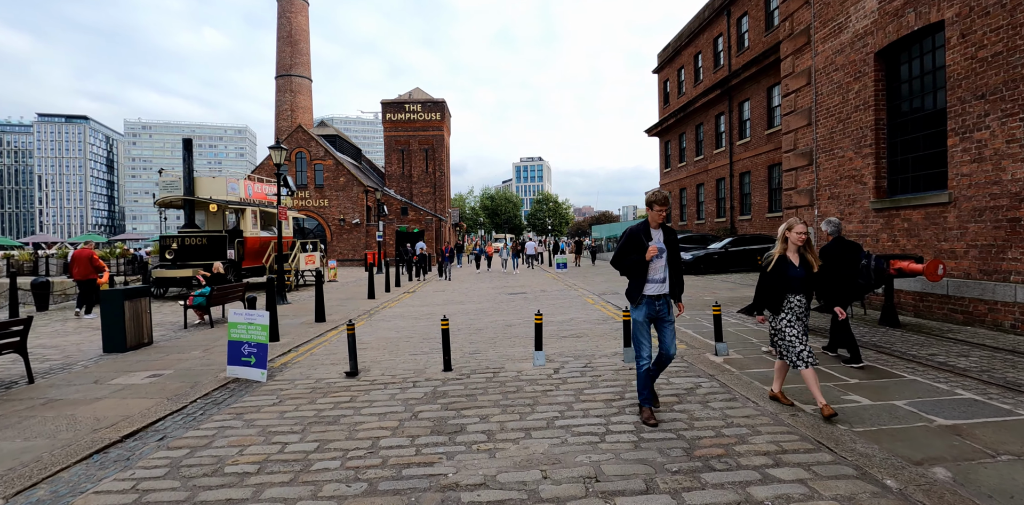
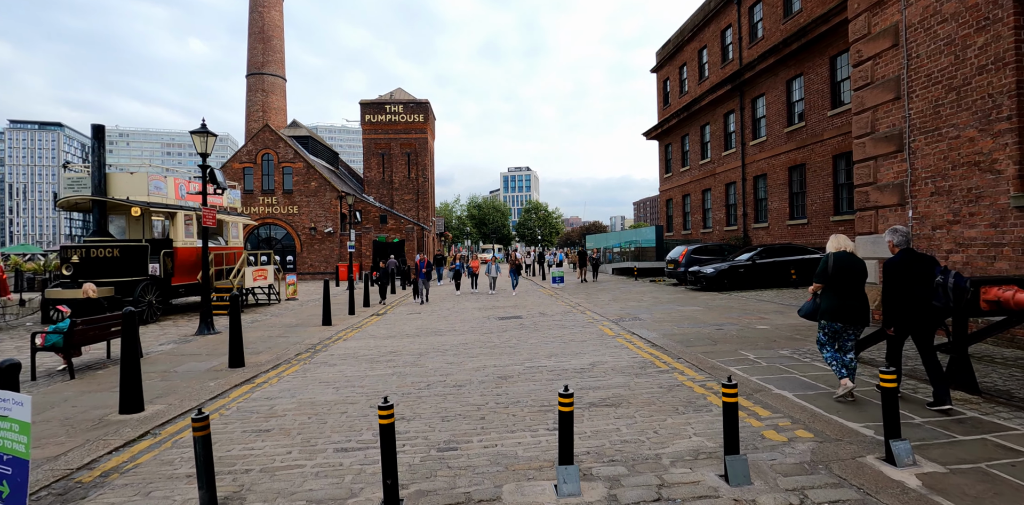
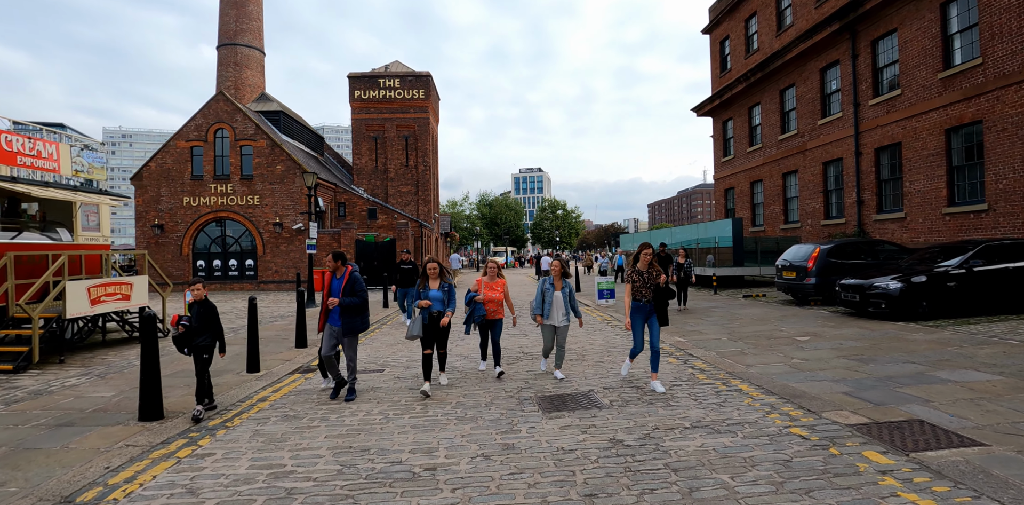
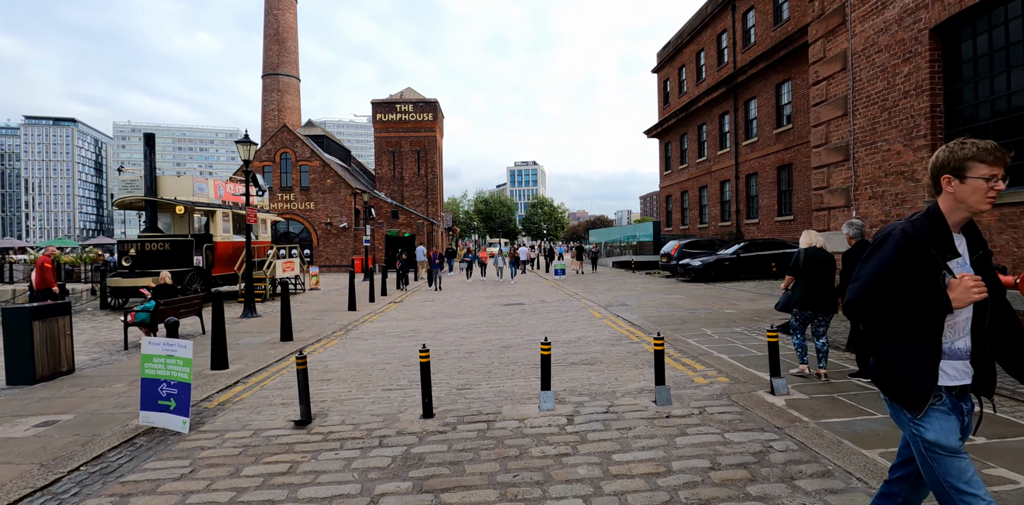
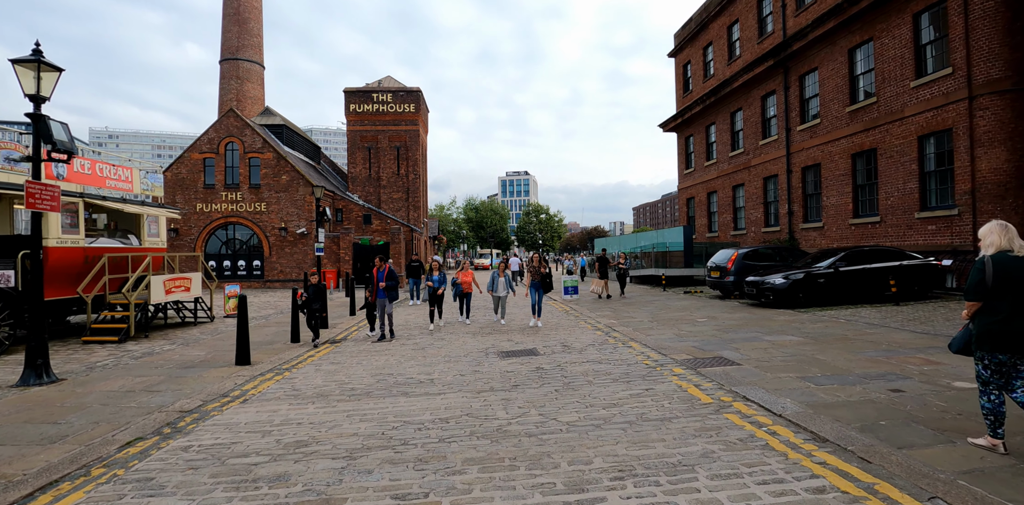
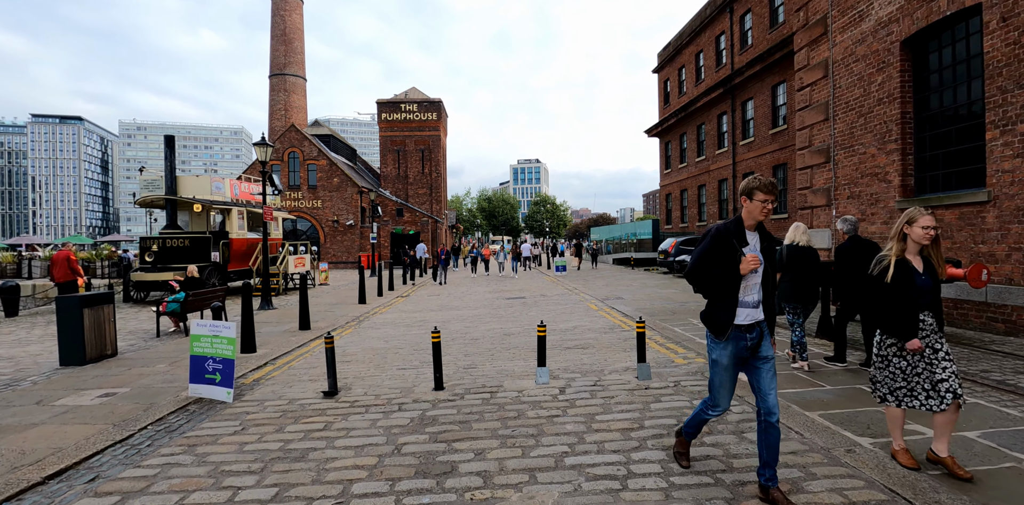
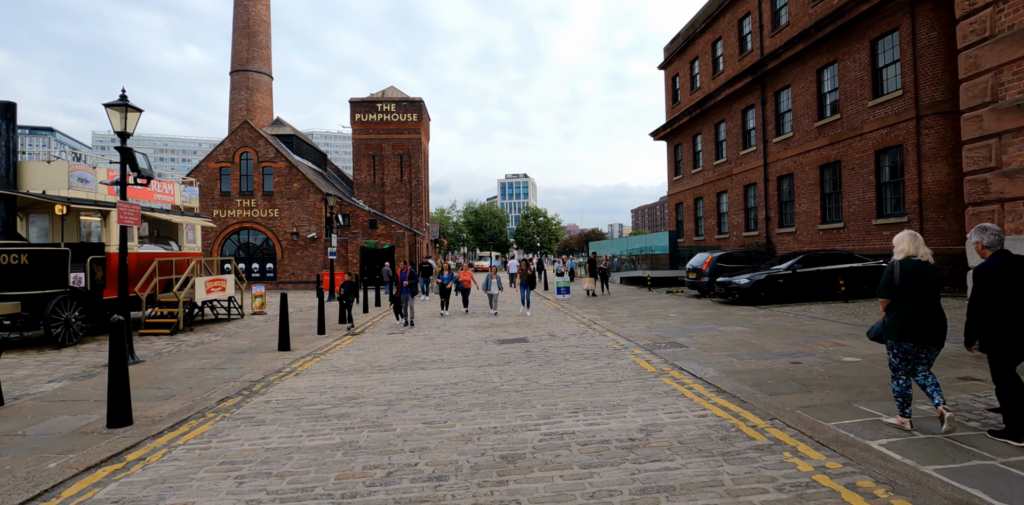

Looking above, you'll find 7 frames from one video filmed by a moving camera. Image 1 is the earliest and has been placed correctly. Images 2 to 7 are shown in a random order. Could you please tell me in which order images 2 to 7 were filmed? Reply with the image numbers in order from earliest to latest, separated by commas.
6, 4, 2, 7, 5, 3
